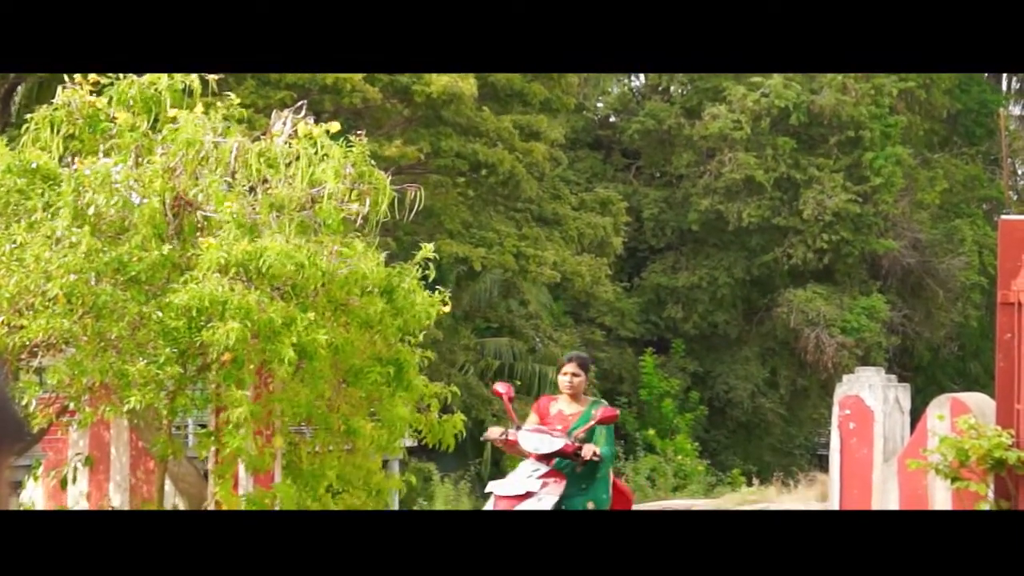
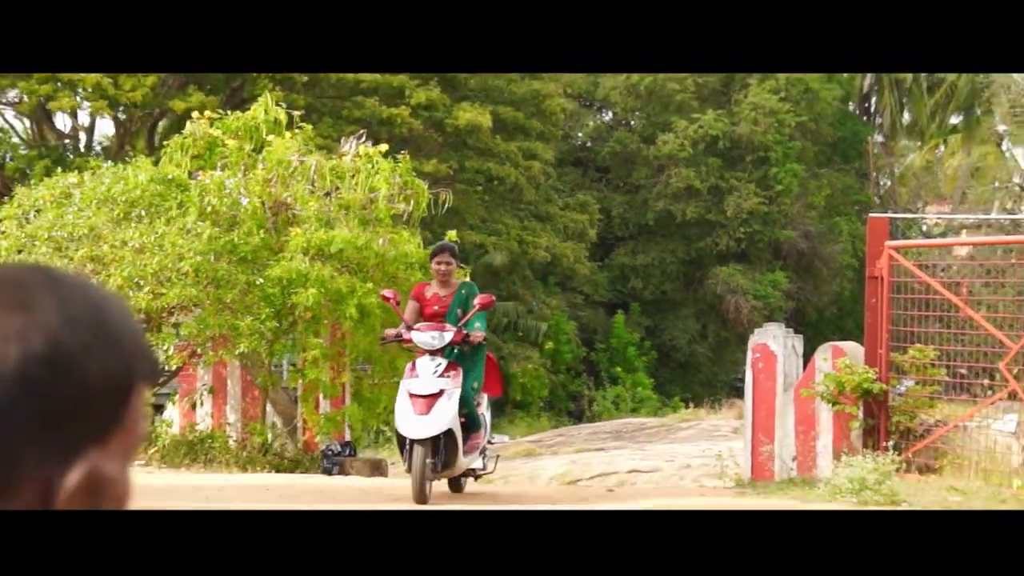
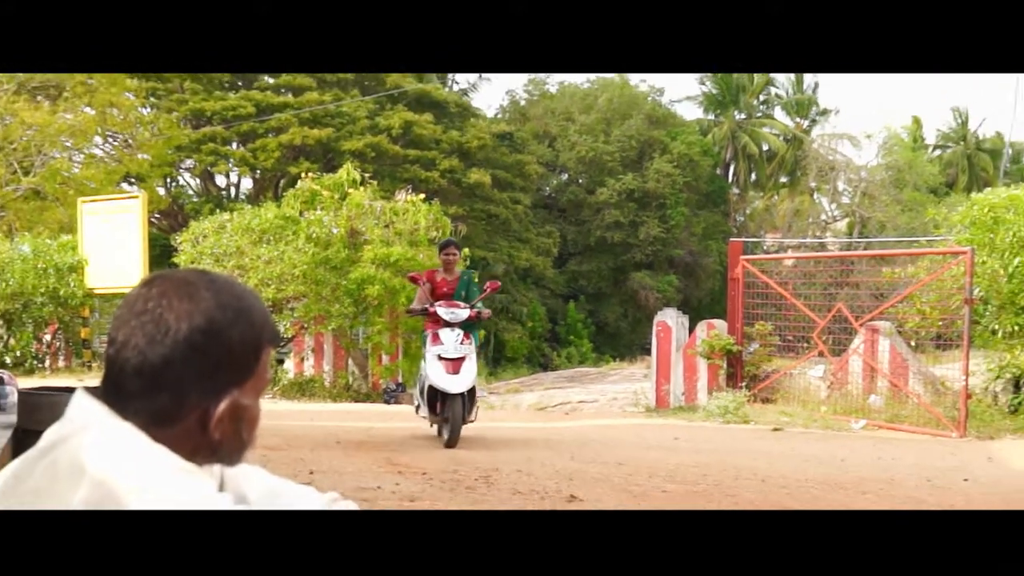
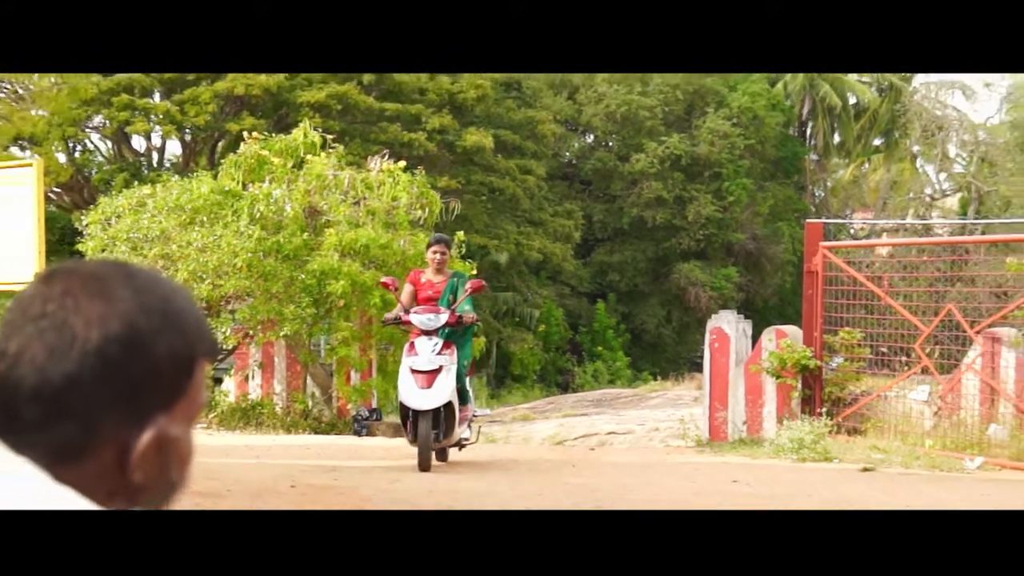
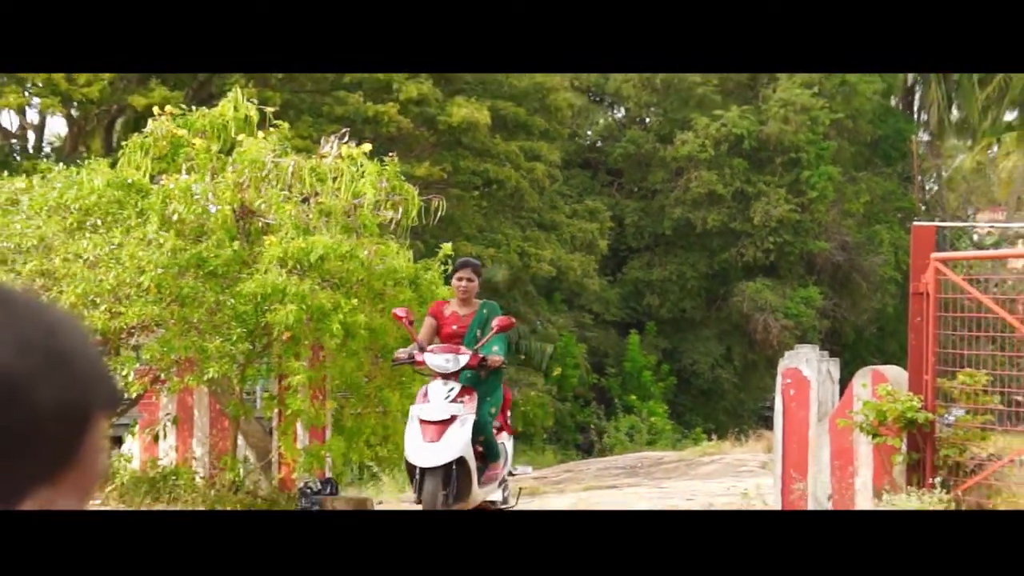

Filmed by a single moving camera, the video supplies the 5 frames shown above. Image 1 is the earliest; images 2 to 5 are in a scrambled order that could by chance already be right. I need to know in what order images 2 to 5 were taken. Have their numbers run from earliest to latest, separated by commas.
5, 2, 4, 3
